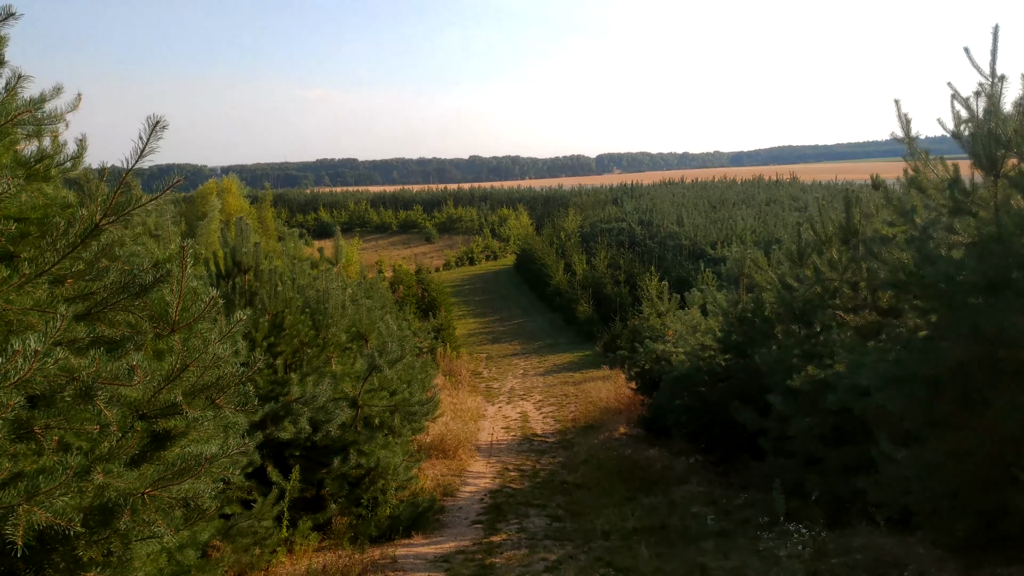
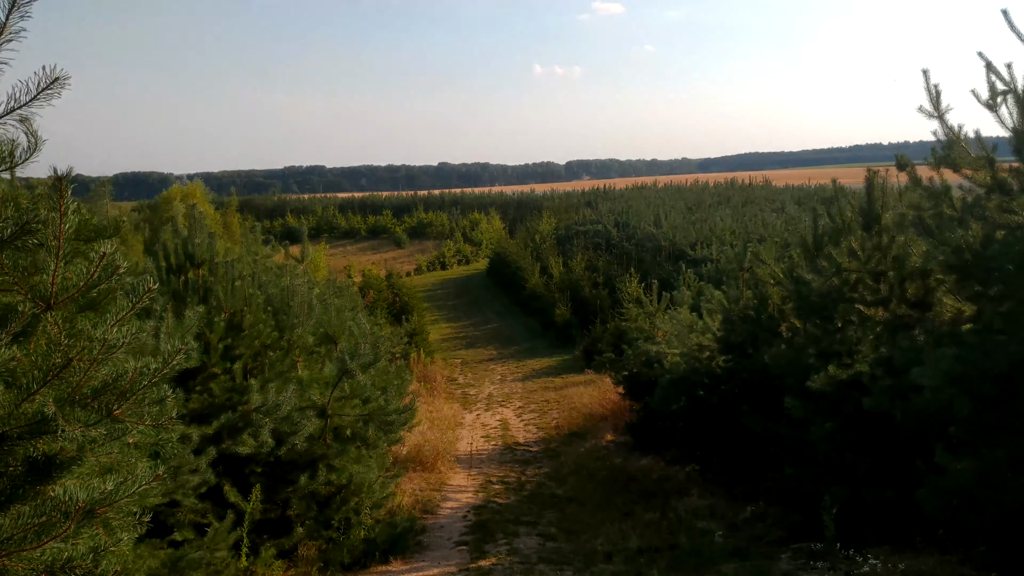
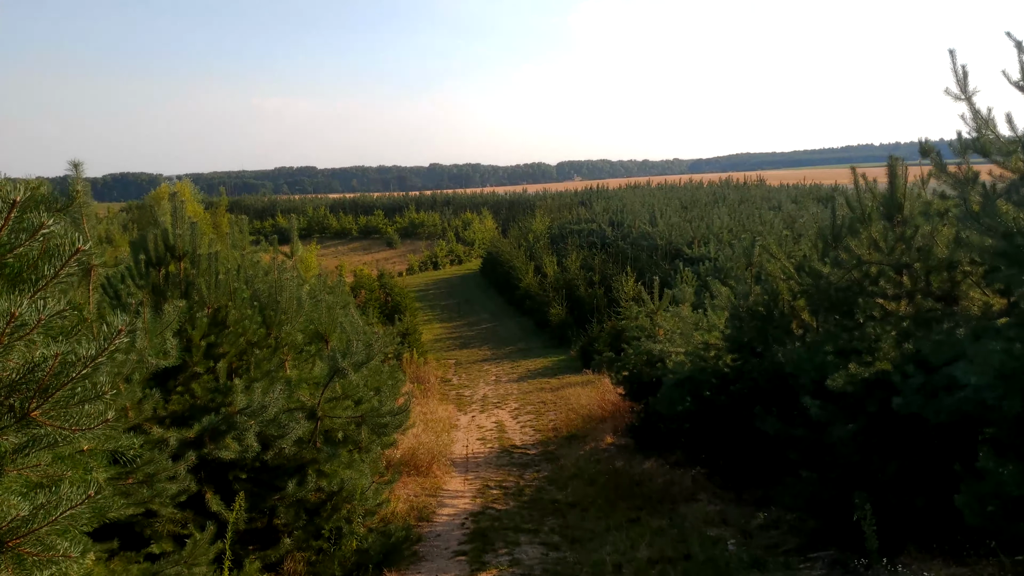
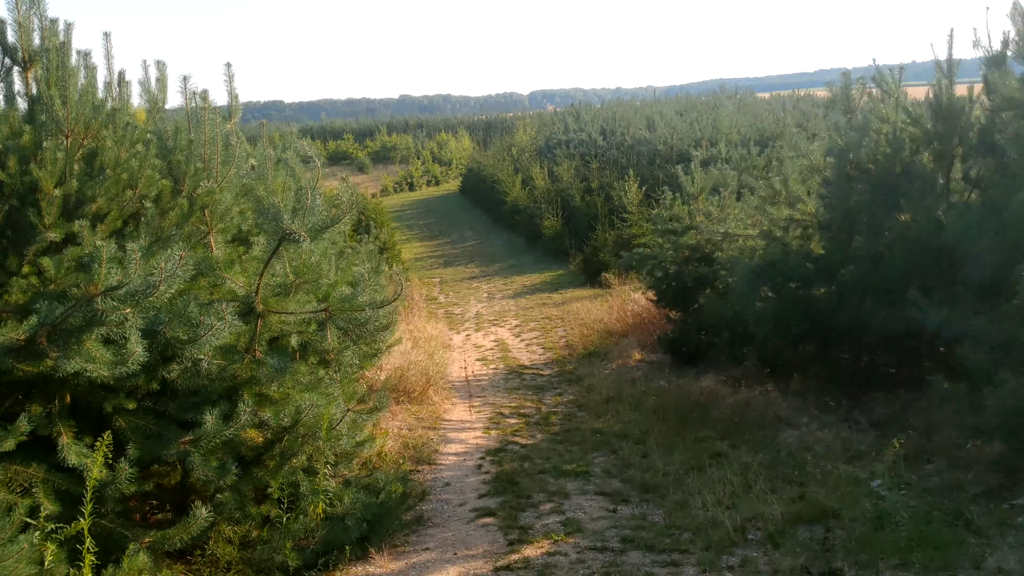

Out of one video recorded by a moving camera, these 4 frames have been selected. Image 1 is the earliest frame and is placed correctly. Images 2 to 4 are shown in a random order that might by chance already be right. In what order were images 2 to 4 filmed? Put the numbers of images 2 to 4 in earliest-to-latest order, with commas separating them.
2, 3, 4
